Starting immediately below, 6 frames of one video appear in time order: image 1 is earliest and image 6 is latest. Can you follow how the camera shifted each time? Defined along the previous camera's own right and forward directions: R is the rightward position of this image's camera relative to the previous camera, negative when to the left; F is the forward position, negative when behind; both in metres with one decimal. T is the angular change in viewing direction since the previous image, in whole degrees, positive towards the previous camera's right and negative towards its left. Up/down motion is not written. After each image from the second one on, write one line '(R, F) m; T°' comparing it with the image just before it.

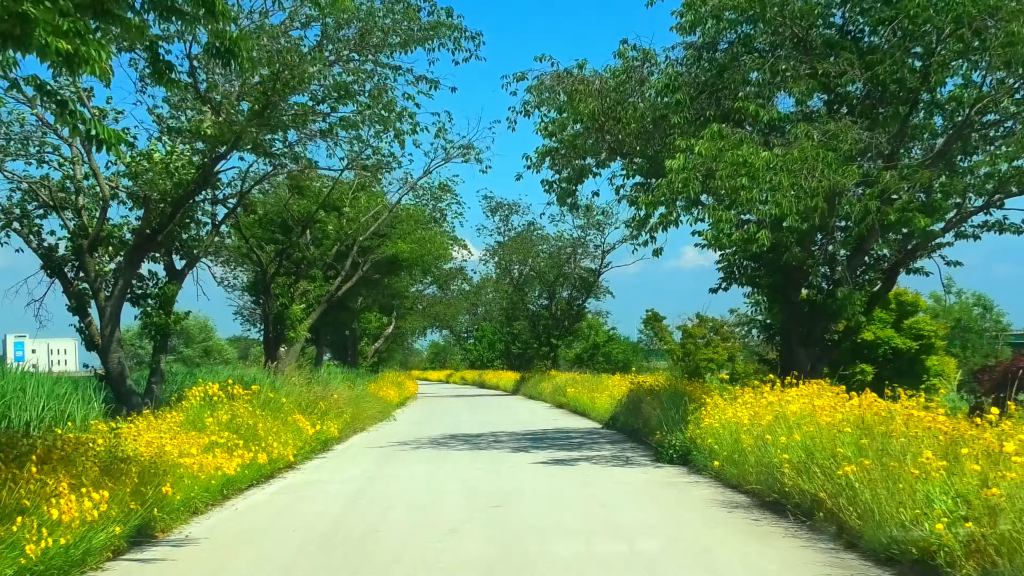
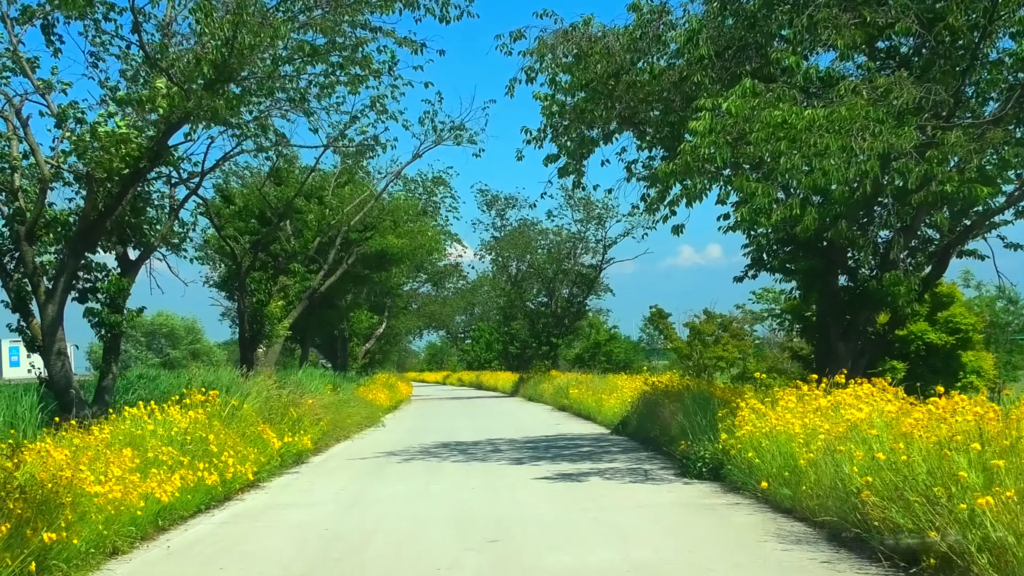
(0.0, +2.1) m; 0°
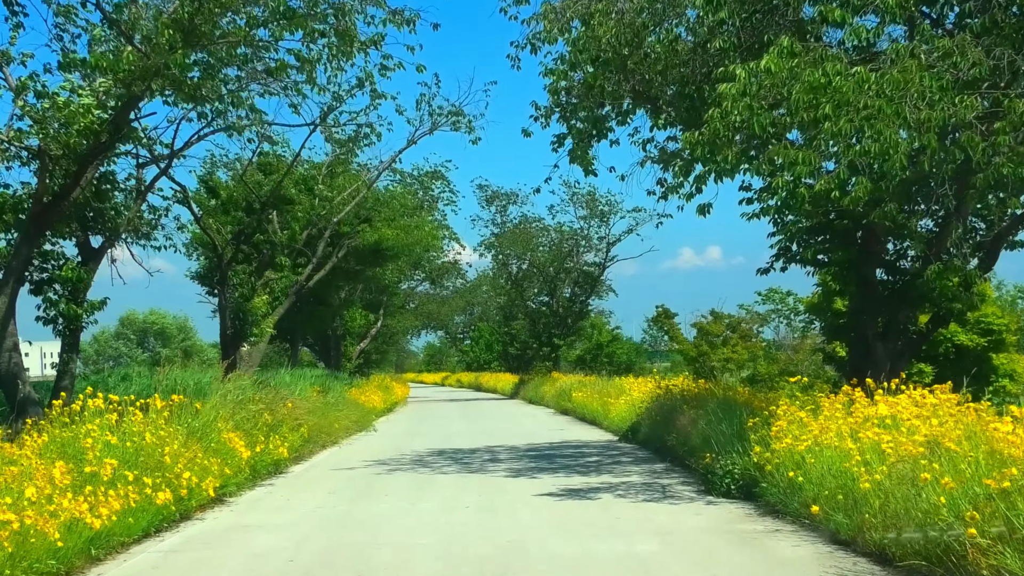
(0.0, +1.5) m; 0°
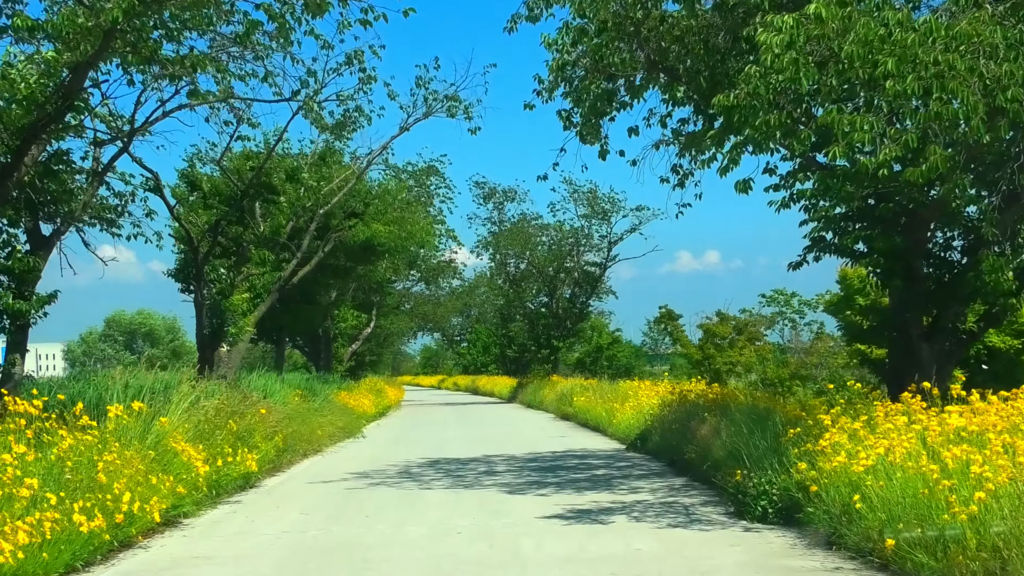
(0.0, +1.5) m; 0°
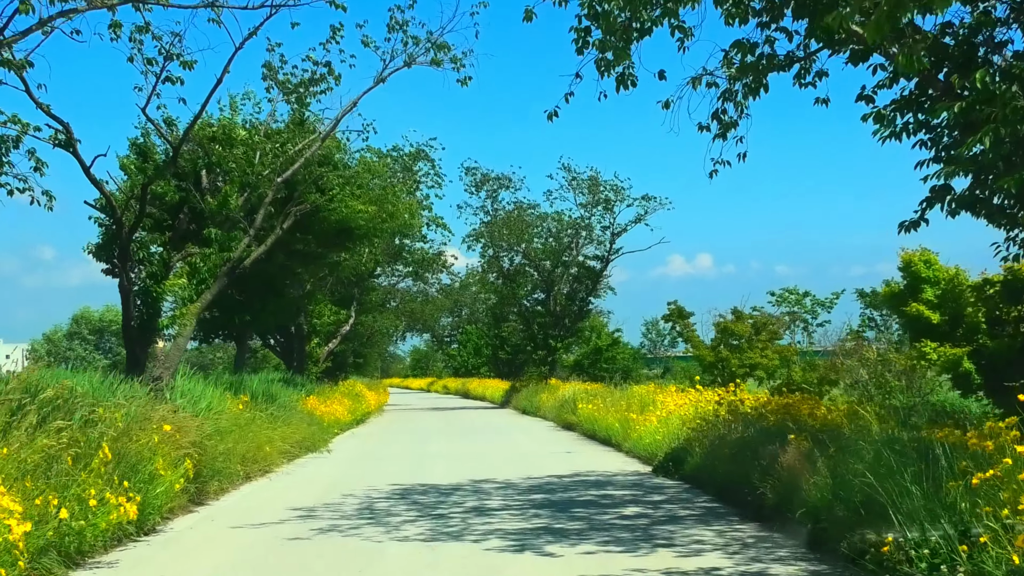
(-0.1, +3.6) m; 0°
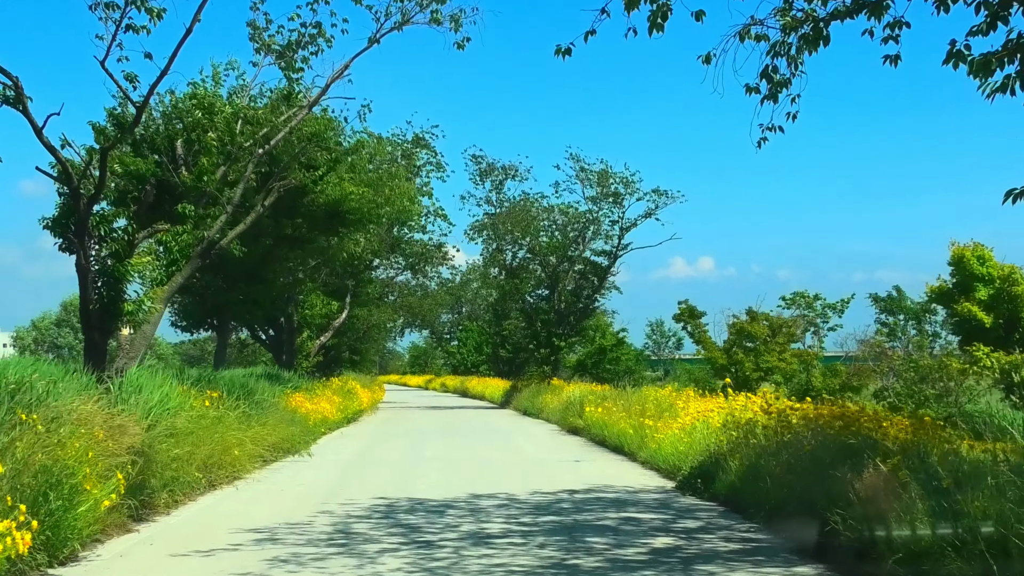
(0.0, +1.8) m; 0°
